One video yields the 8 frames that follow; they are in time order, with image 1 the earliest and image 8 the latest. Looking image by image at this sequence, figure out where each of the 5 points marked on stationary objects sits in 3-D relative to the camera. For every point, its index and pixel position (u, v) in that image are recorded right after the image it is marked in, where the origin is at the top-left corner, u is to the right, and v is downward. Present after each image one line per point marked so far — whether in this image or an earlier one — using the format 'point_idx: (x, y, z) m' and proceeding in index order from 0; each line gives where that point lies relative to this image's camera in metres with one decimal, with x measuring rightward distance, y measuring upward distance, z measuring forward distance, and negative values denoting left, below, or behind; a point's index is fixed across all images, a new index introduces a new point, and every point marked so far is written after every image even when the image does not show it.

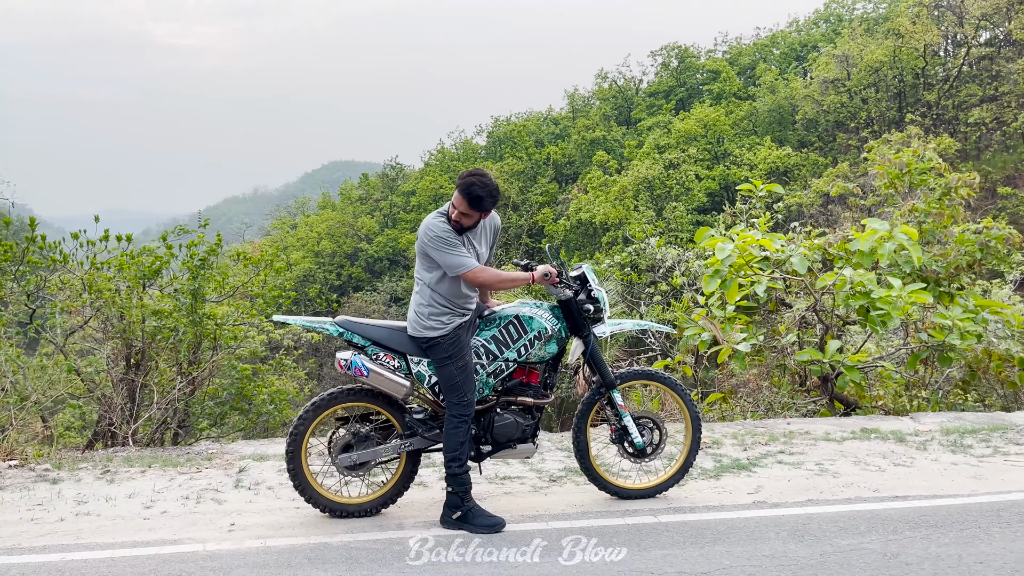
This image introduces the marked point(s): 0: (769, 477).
0: (+1.3, -1.0, +4.4) m
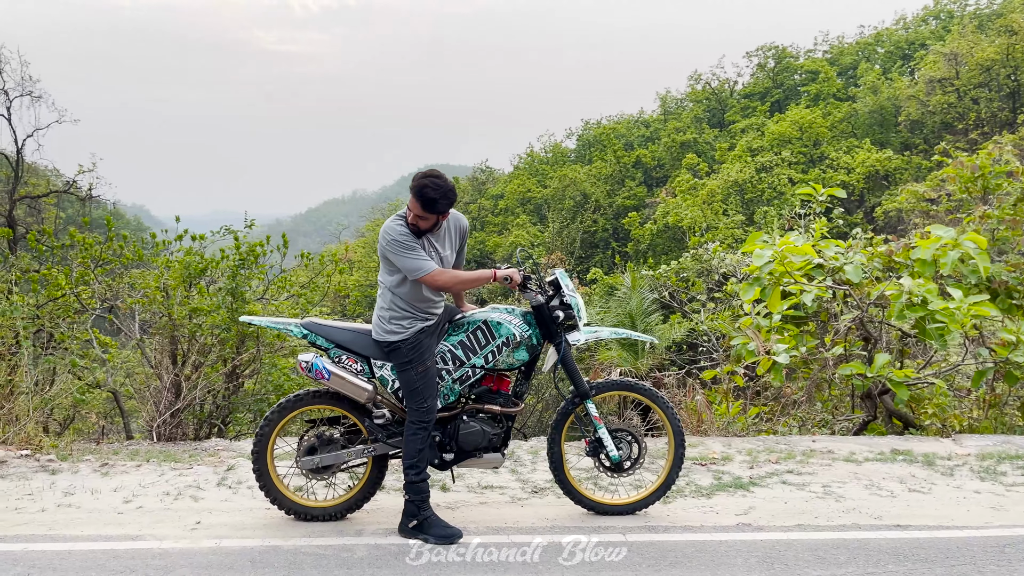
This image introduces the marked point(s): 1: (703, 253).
0: (+1.2, -1.0, +4.1) m
1: (+2.5, +0.4, +10.9) m
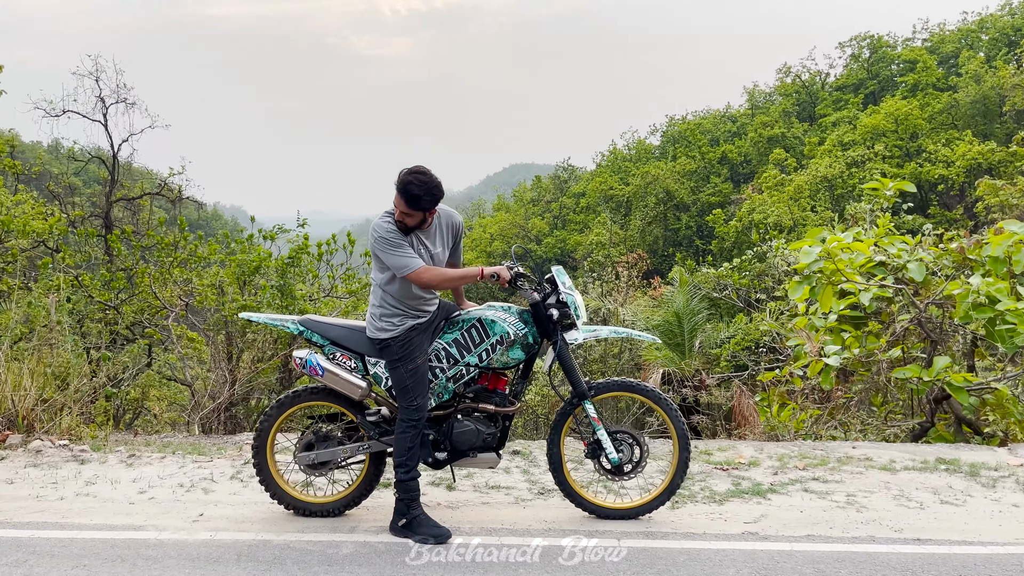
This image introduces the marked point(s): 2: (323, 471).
0: (+1.2, -1.0, +3.9) m
1: (+3.2, +0.5, +10.6) m
2: (-0.8, -0.8, +3.7) m
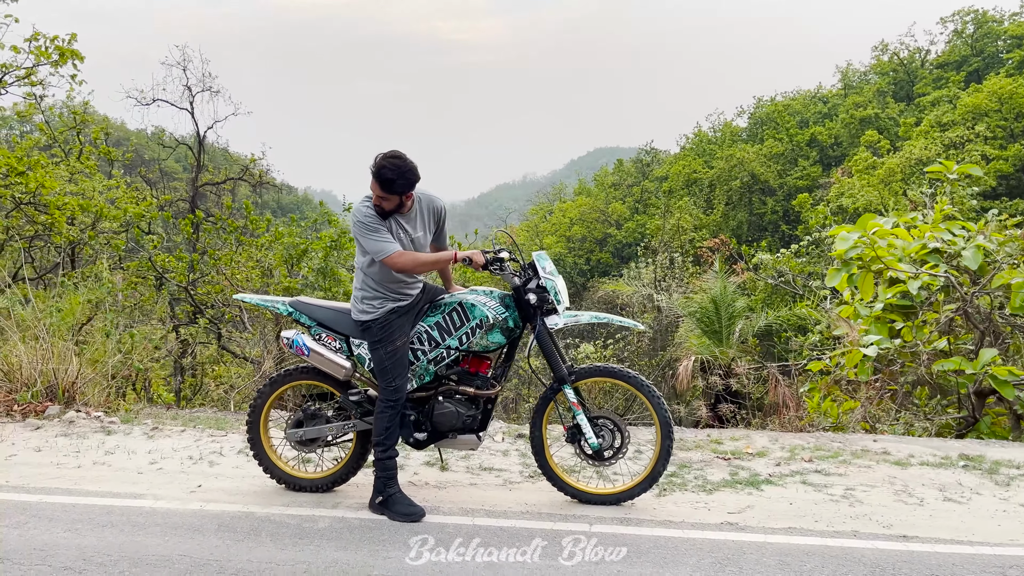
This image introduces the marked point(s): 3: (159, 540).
0: (+1.2, -1.0, +3.8) m
1: (+3.8, +0.6, +10.2) m
2: (-0.9, -0.7, +3.8) m
3: (-1.4, -1.0, +3.2) m
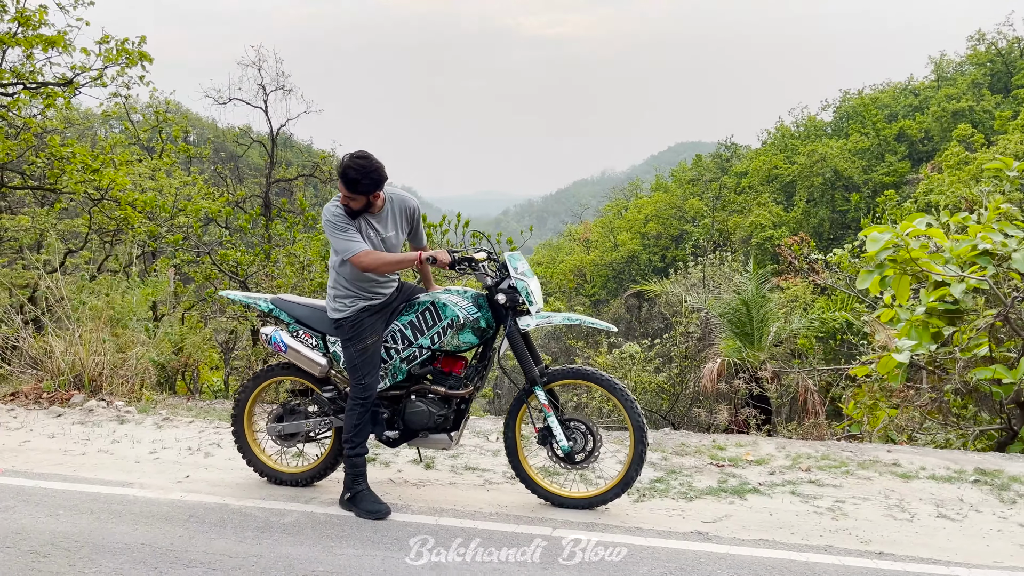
0: (+1.1, -1.0, +3.7) m
1: (+4.3, +0.6, +9.9) m
2: (-1.0, -0.7, +3.9) m
3: (-1.5, -0.9, +3.3) m
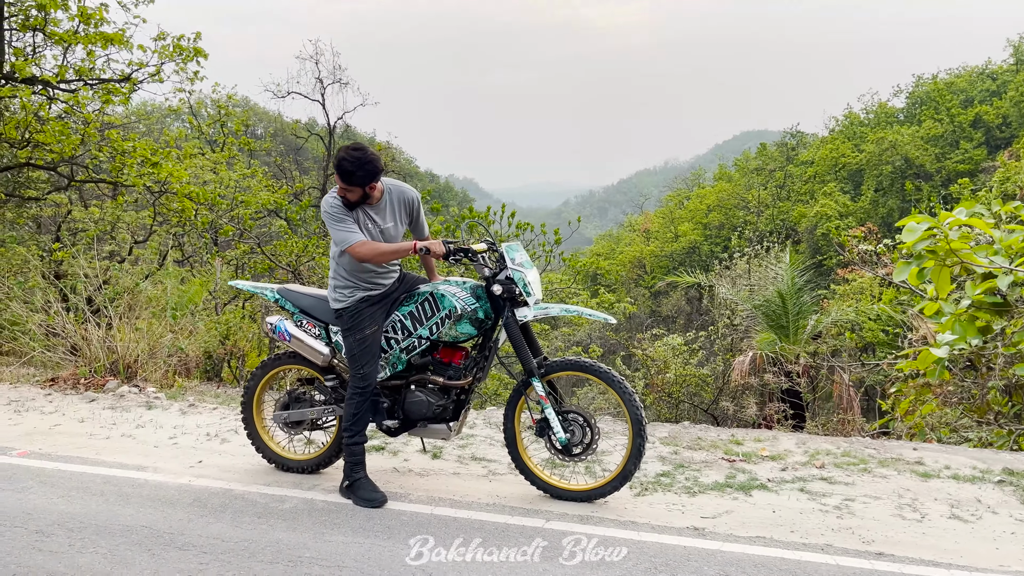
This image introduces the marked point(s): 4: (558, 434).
0: (+1.1, -0.9, +3.7) m
1: (+4.7, +0.7, +9.5) m
2: (-1.0, -0.7, +4.0) m
3: (-1.5, -0.9, +3.4) m
4: (+0.2, -0.6, +3.6) m
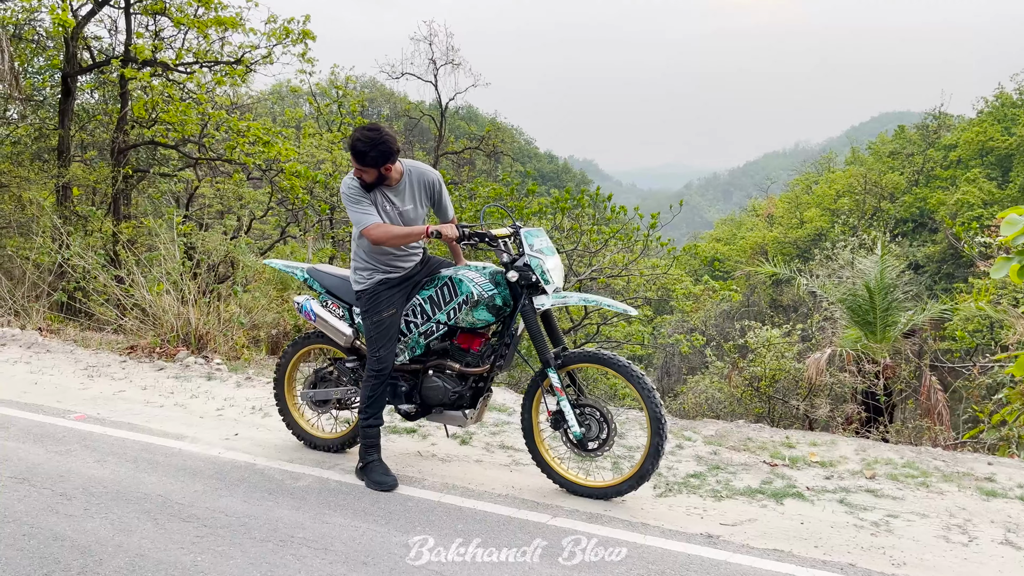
0: (+1.1, -0.9, +3.4) m
1: (+5.6, +0.7, +8.7) m
2: (-0.9, -0.6, +4.0) m
3: (-1.5, -0.8, +3.5) m
4: (+0.2, -0.6, +3.4) m
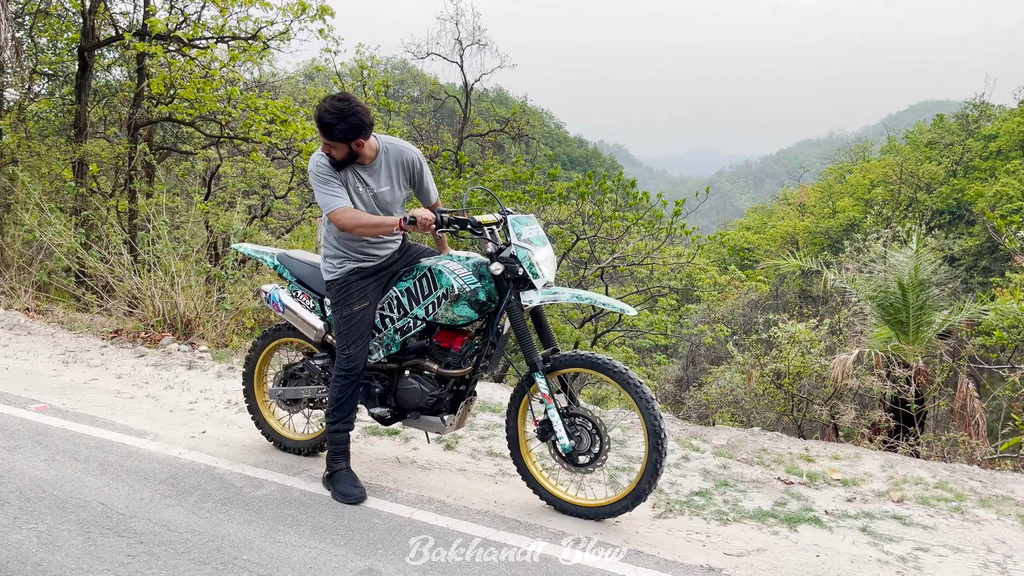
0: (+1.0, -0.9, +3.0) m
1: (+5.7, +0.7, +8.1) m
2: (-0.9, -0.5, +3.7) m
3: (-1.6, -0.7, +3.2) m
4: (+0.2, -0.6, +3.1) m
